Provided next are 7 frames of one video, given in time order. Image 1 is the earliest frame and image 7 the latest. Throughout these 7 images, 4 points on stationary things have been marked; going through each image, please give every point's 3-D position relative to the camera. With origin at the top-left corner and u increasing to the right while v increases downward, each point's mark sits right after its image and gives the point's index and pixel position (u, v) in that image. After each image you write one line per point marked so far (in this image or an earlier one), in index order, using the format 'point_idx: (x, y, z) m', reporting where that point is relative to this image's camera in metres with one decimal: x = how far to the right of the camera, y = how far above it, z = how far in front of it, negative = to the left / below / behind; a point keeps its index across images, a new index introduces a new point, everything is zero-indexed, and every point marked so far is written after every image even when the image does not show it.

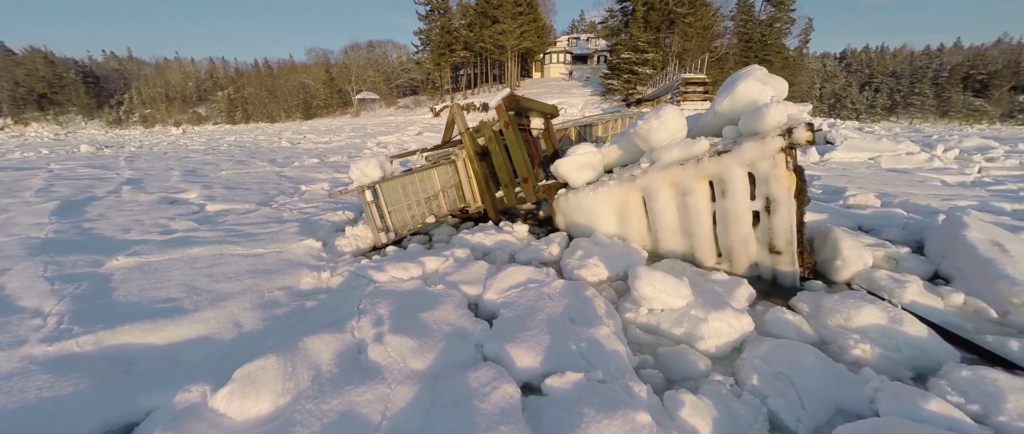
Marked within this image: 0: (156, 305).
0: (-2.3, -0.6, +2.2) m
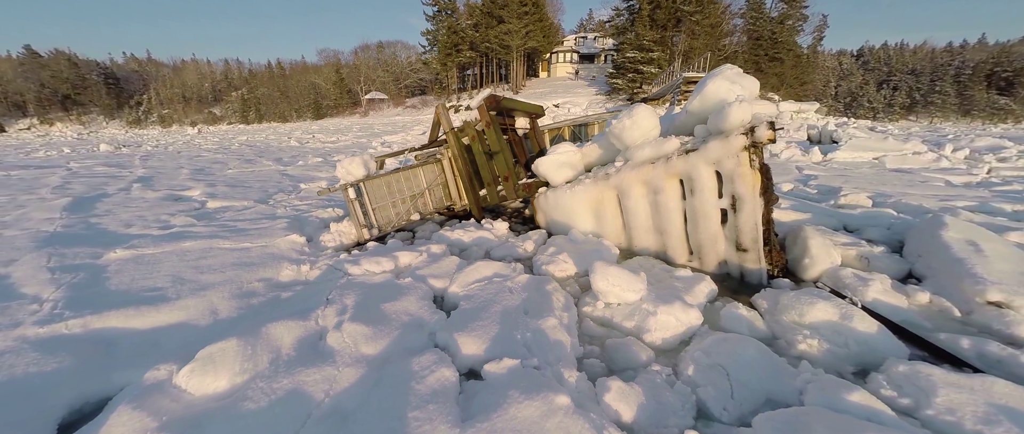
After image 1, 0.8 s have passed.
0: (-2.6, -0.5, +2.4) m
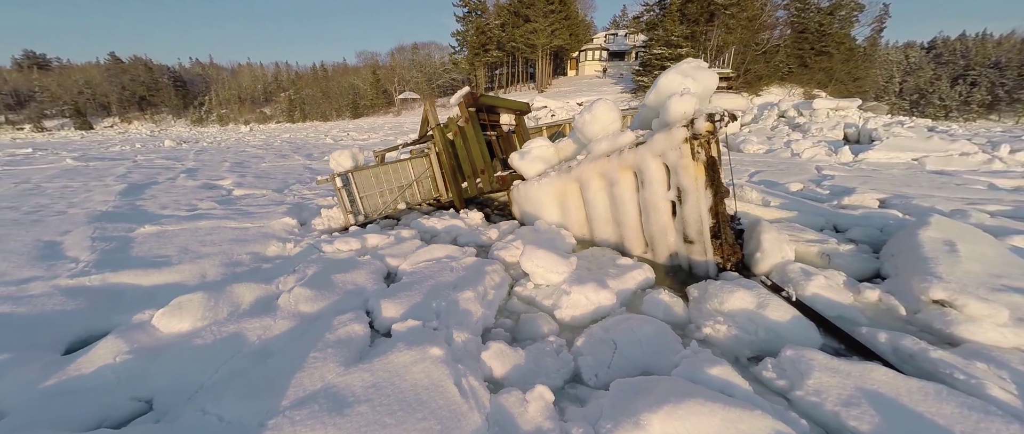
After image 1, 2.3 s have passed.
0: (-3.0, -0.3, +2.9) m
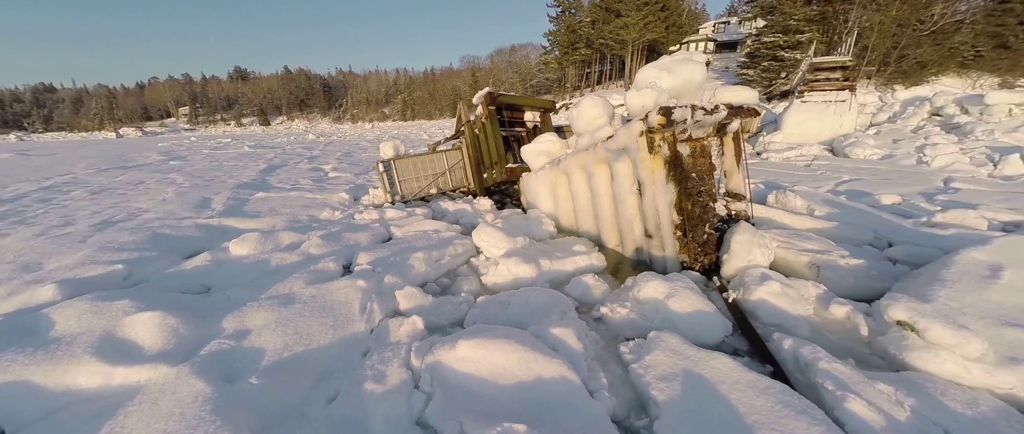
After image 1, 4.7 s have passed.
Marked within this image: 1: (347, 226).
0: (-3.2, +0.1, +4.2) m
1: (-1.8, -0.1, +3.7) m
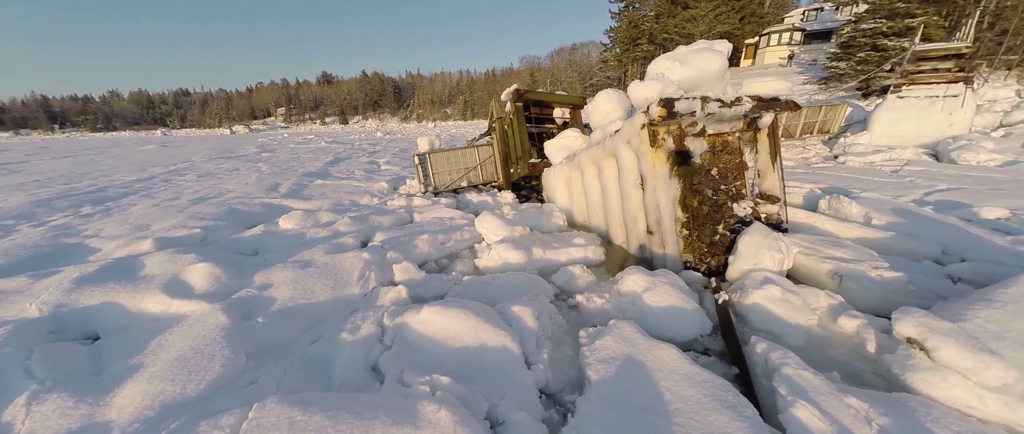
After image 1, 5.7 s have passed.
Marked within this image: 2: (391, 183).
0: (-2.9, +0.3, +4.9) m
1: (-1.6, +0.1, +4.1) m
2: (-2.0, +0.6, +5.7) m
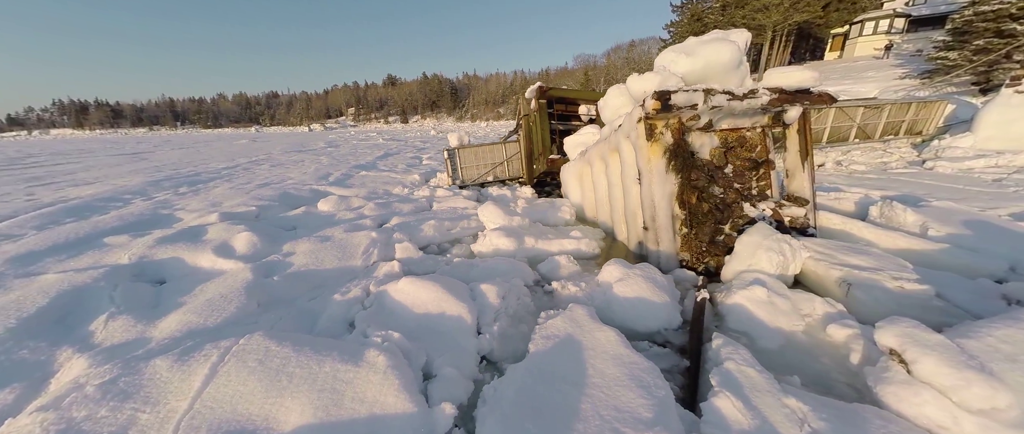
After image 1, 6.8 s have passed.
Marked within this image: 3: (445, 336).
0: (-2.6, +0.5, +5.6) m
1: (-1.4, +0.2, +4.5) m
2: (-1.5, +0.7, +6.1) m
3: (-0.4, -0.6, +1.9) m
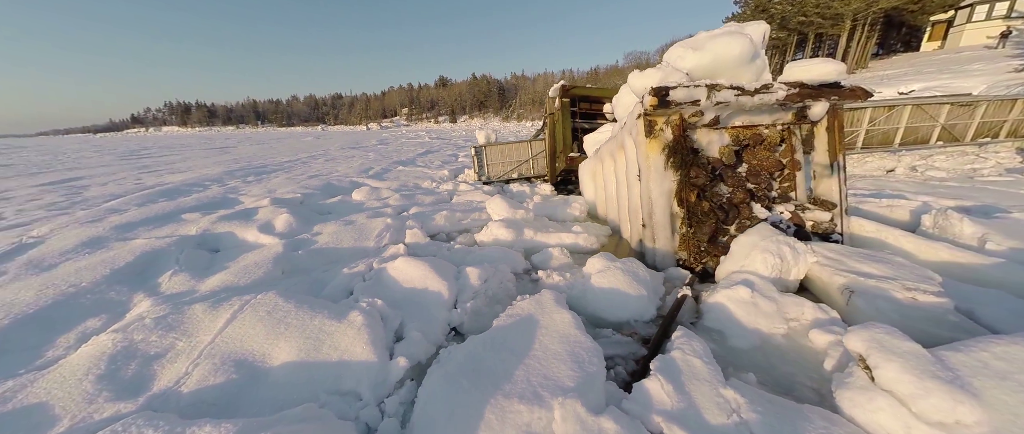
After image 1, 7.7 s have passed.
0: (-2.2, +0.7, +6.1) m
1: (-1.2, +0.4, +4.9) m
2: (-1.0, +0.9, +6.5) m
3: (-0.5, -0.5, +2.1) m
